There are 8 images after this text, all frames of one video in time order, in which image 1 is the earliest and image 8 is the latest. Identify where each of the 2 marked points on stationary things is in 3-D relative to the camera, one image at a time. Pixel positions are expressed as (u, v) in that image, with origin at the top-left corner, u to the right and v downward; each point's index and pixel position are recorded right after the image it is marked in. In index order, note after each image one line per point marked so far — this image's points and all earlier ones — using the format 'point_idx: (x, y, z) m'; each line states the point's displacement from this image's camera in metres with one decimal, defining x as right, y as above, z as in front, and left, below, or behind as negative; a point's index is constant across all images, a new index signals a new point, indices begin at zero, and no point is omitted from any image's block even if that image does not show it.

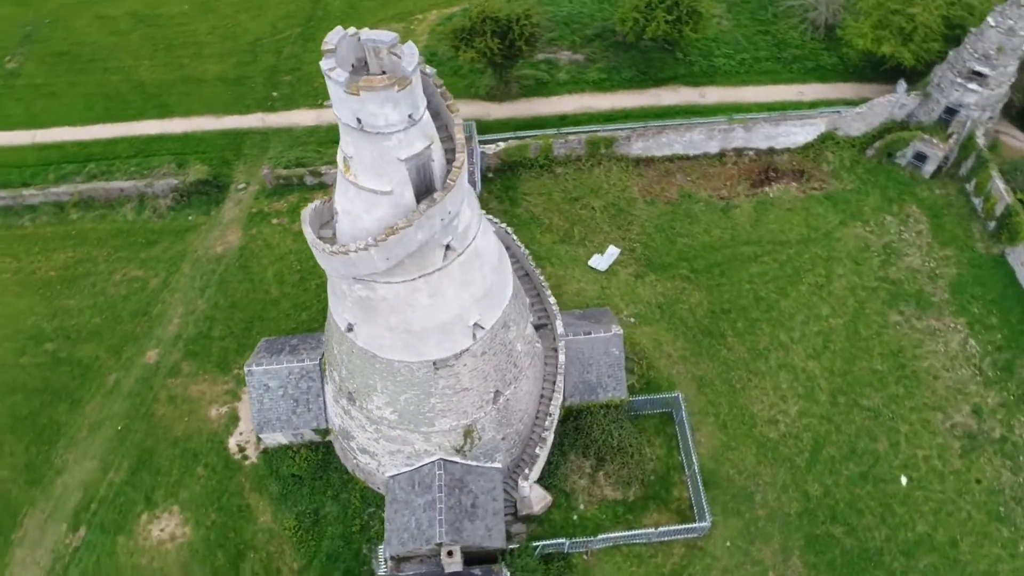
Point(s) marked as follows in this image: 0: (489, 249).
0: (-0.5, +0.9, +15.7) m
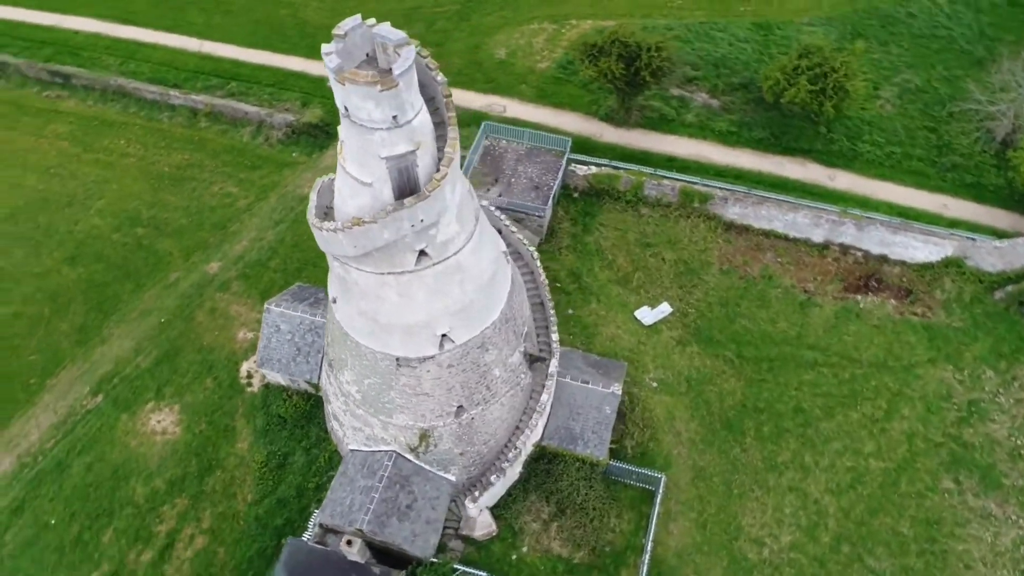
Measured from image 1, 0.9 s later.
0: (-0.8, +0.5, +15.4) m
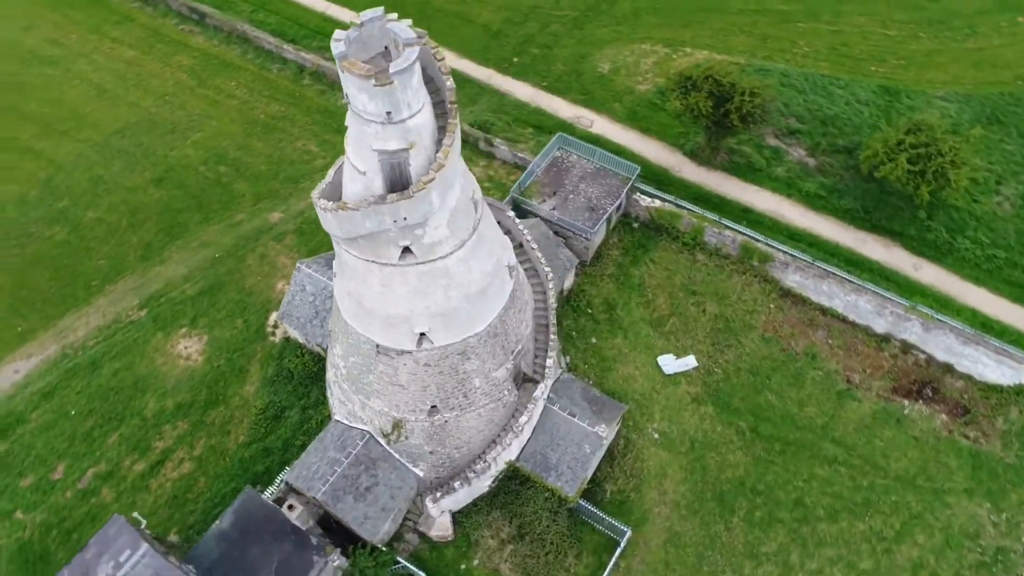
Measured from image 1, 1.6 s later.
0: (-1.0, +0.3, +15.3) m
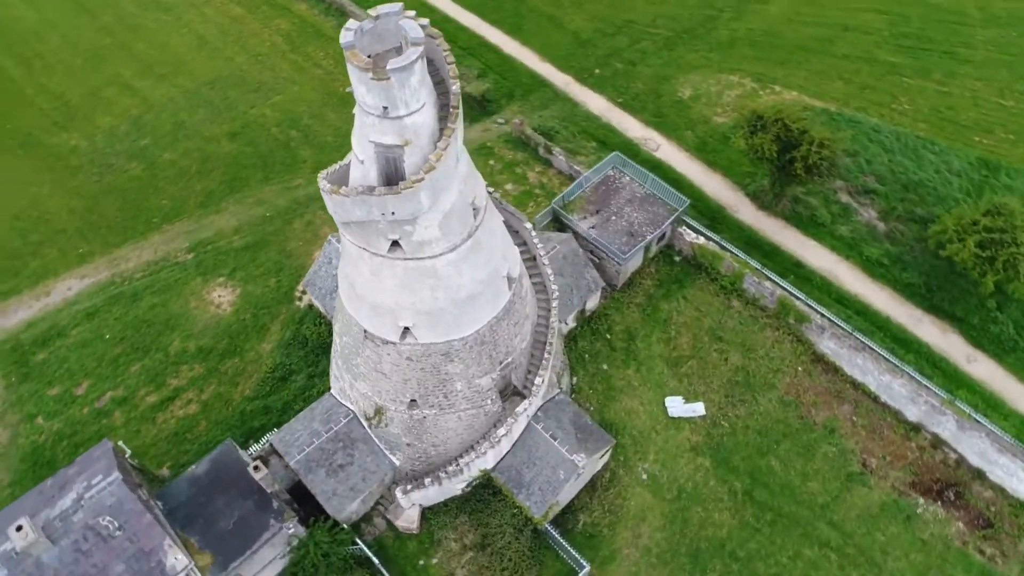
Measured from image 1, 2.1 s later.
0: (-1.2, +0.2, +15.3) m
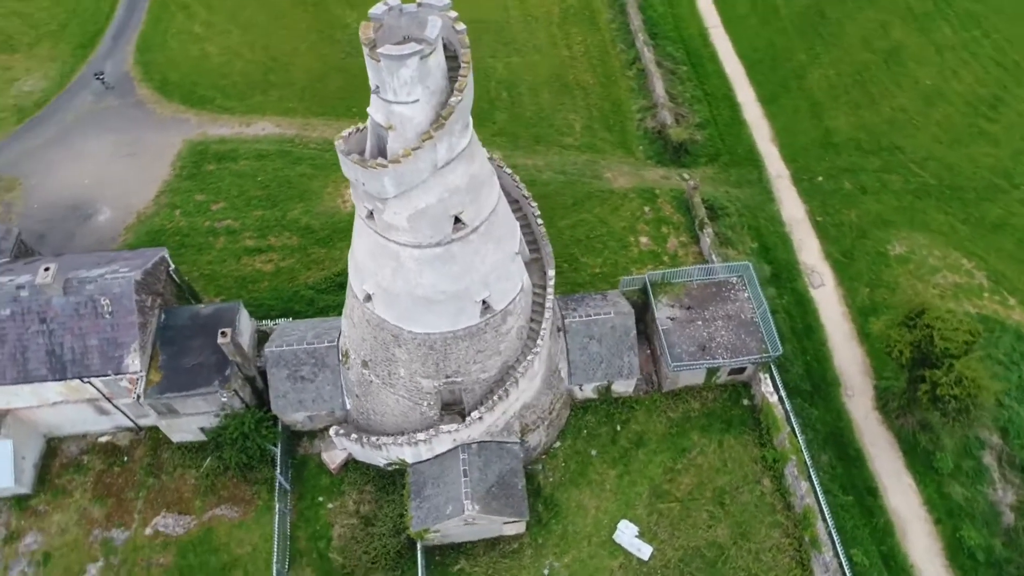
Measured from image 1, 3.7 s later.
0: (-2.0, +0.3, +15.3) m
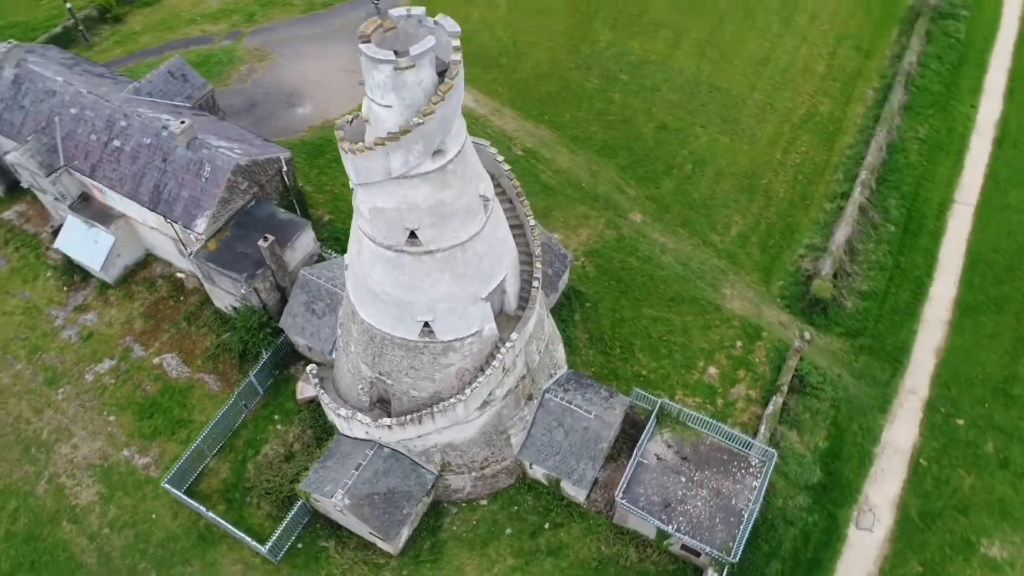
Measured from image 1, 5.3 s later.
0: (-3.1, +0.5, +15.6) m
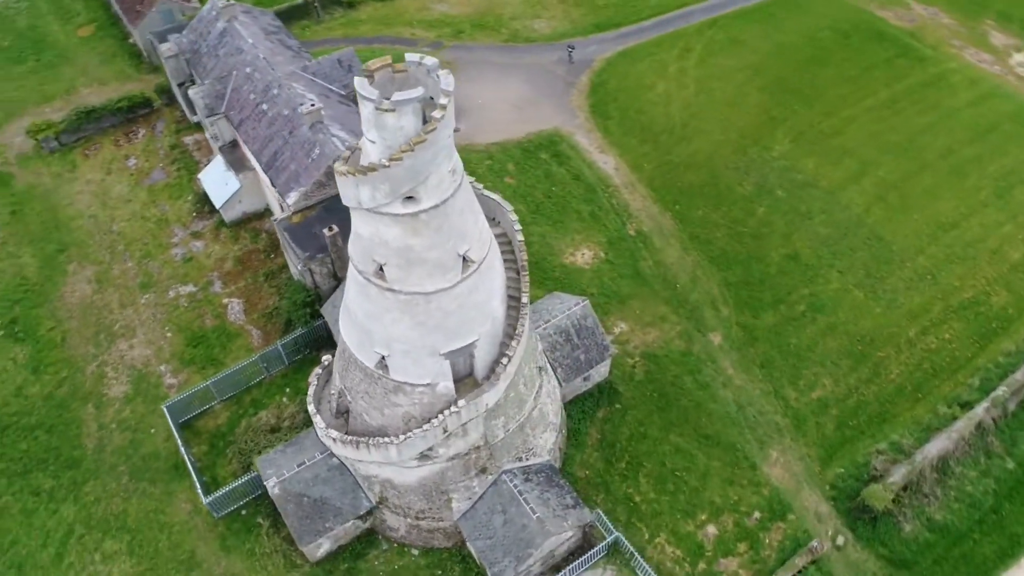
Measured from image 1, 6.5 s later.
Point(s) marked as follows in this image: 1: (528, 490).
0: (-3.6, +0.1, +15.9) m
1: (+0.4, -5.2, +18.5) m
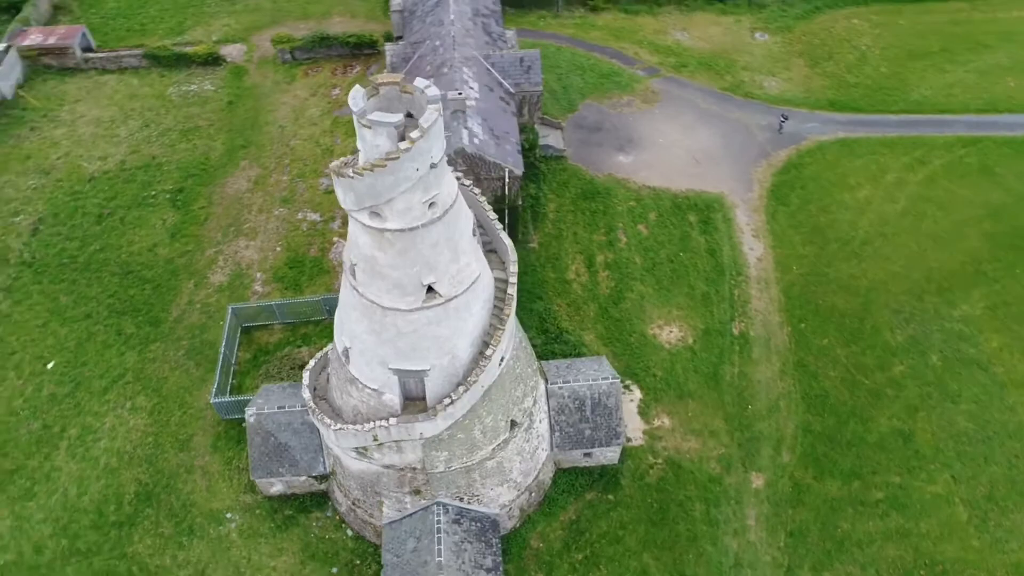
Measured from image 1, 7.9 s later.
0: (-3.9, +0.5, +16.5) m
1: (-1.5, -6.1, +18.0) m
